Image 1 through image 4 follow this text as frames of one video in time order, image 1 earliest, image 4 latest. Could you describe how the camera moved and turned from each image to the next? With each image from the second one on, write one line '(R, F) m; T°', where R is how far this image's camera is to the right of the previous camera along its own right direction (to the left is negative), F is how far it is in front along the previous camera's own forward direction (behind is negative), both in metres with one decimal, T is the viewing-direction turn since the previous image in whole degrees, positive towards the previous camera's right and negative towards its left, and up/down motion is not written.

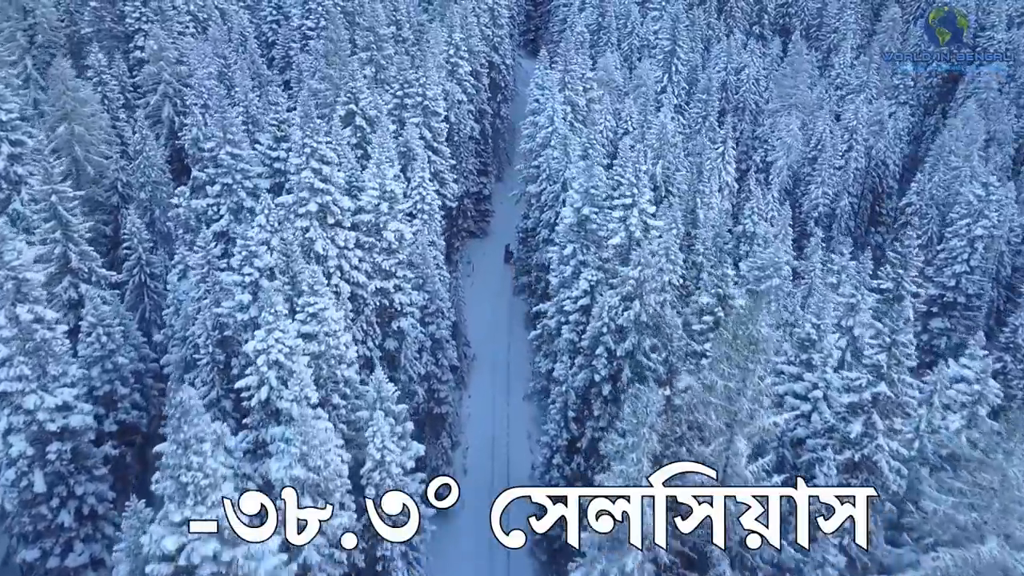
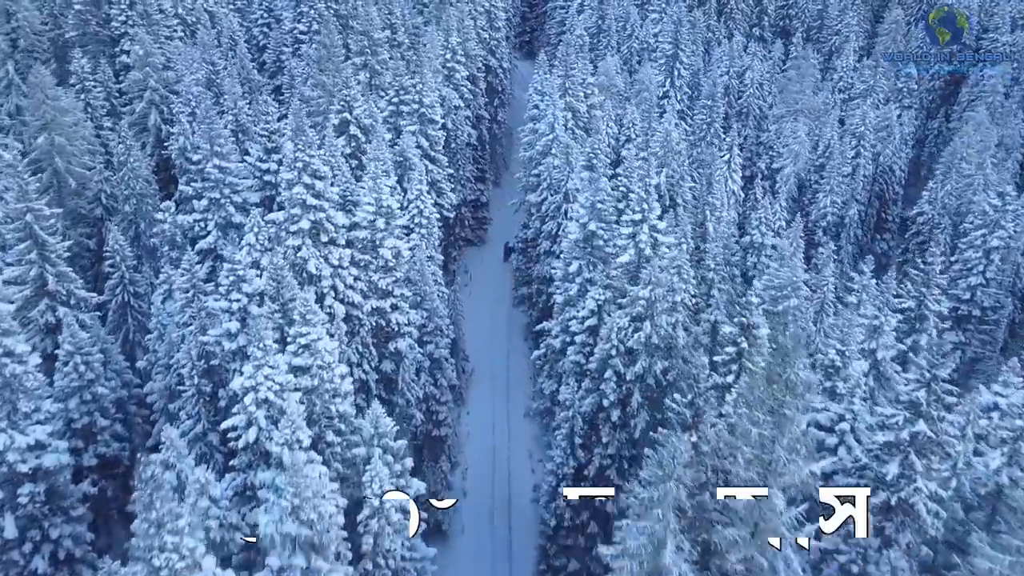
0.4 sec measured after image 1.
(-0.4, +1.6) m; 0°
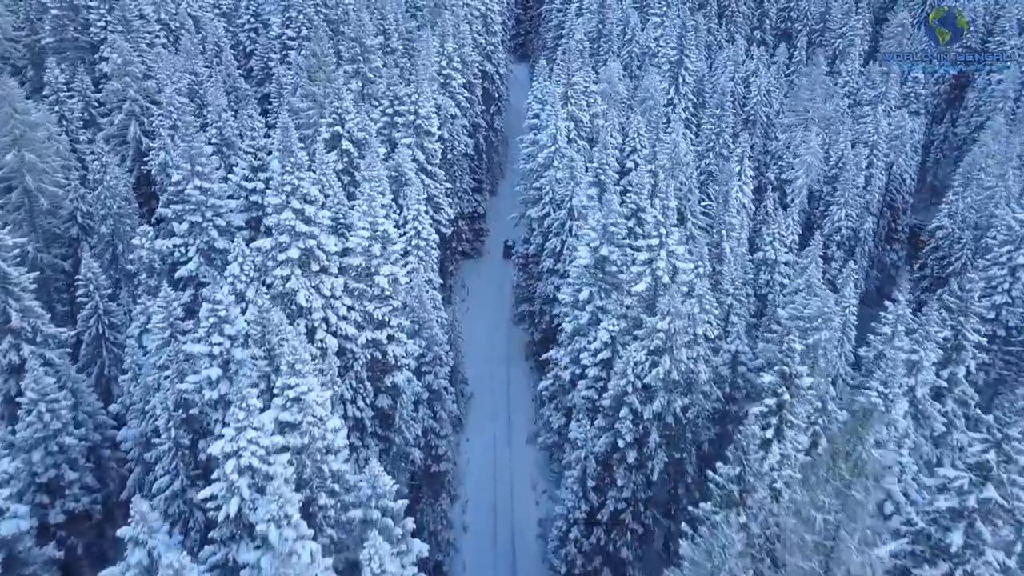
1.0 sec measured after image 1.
(-0.5, +2.3) m; +1°
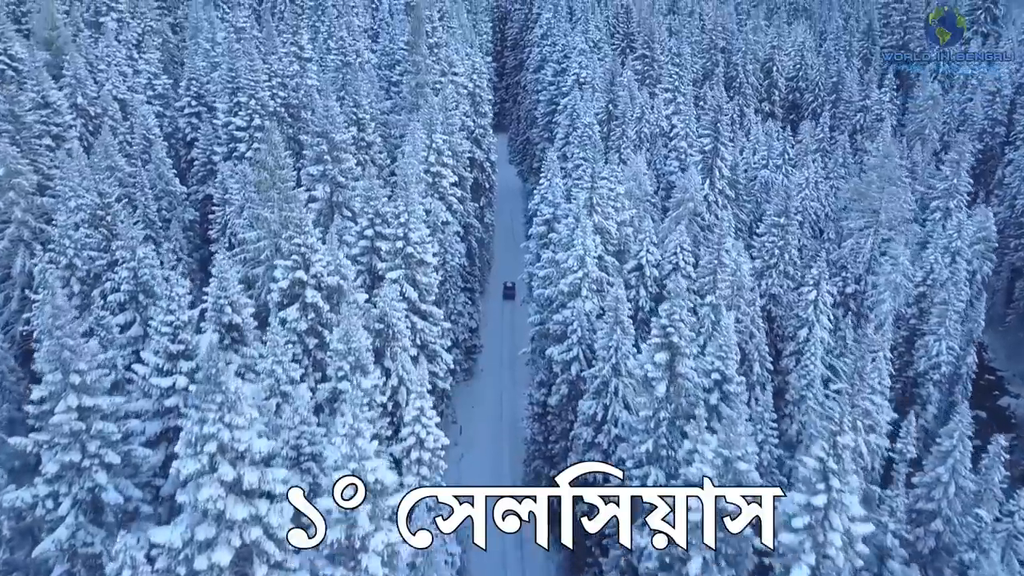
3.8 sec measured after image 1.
(-2.4, +10.6) m; +3°
